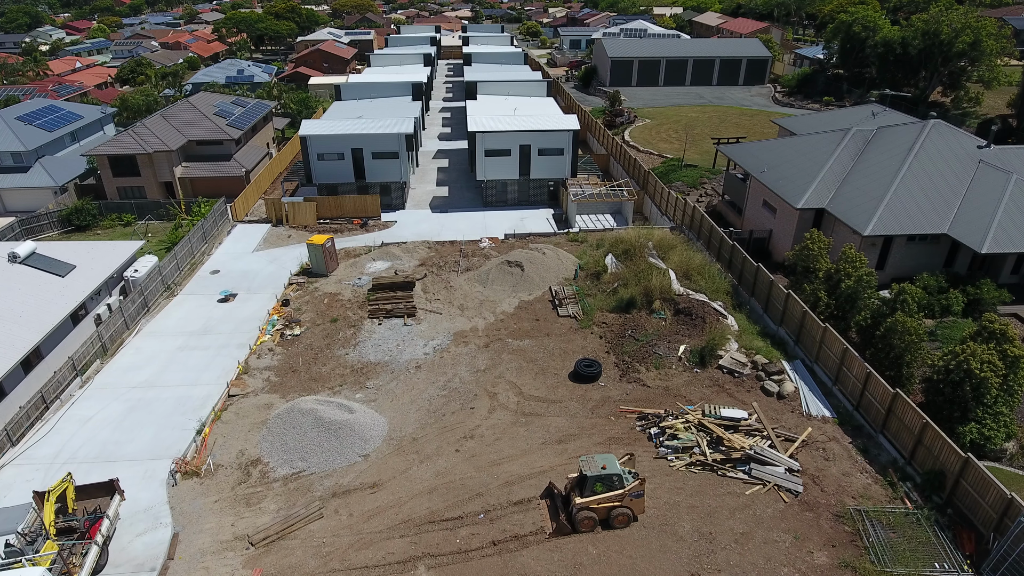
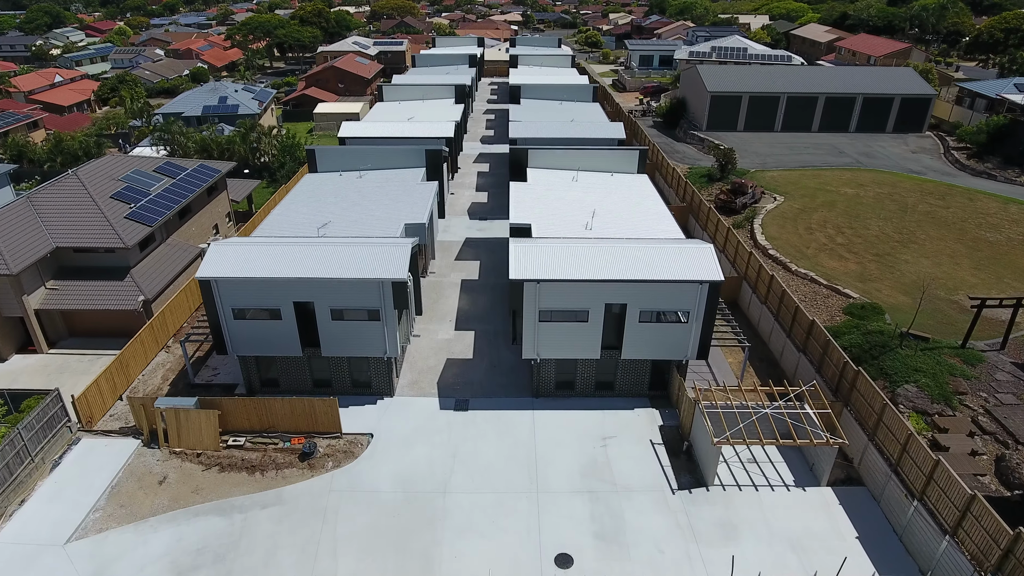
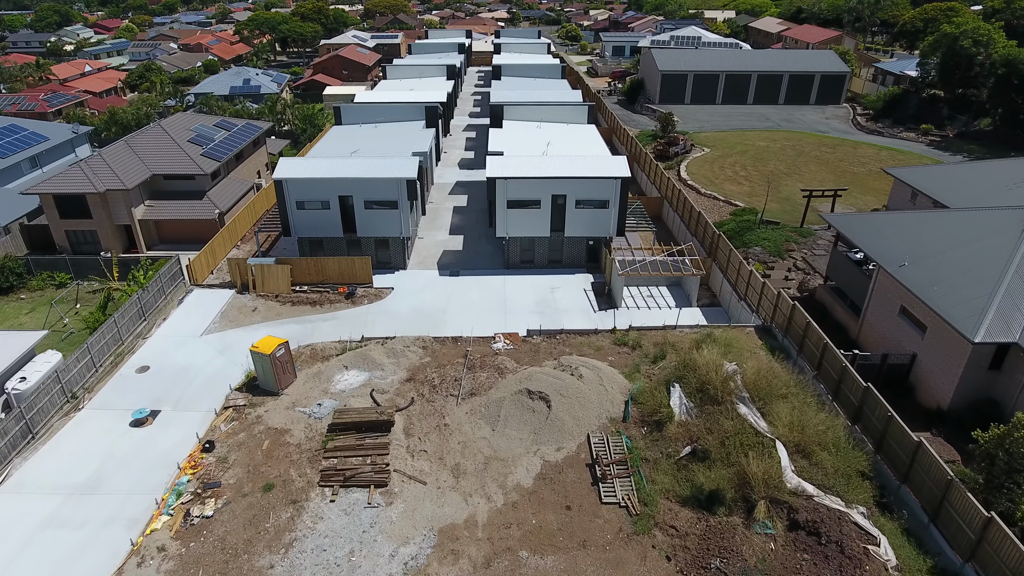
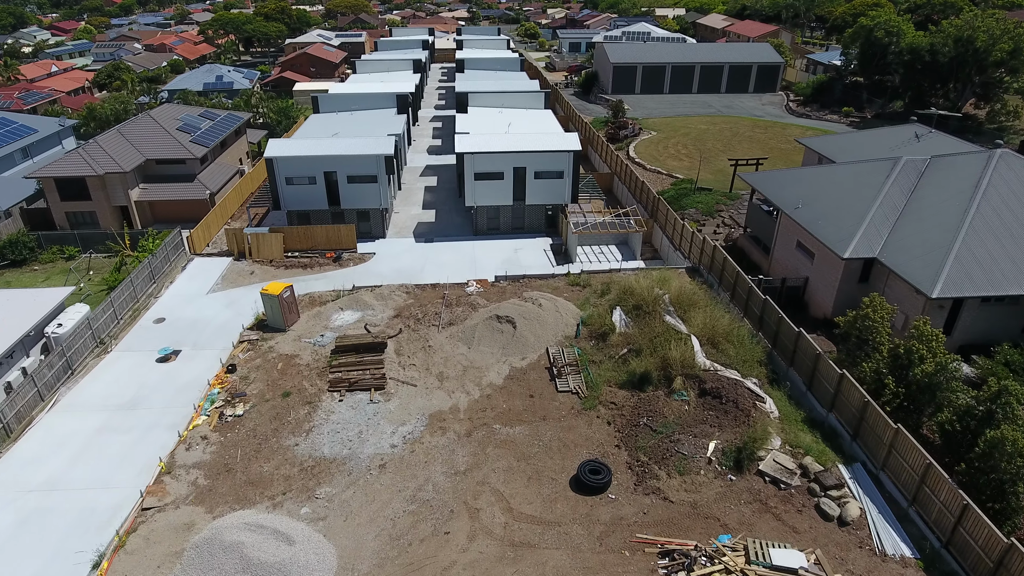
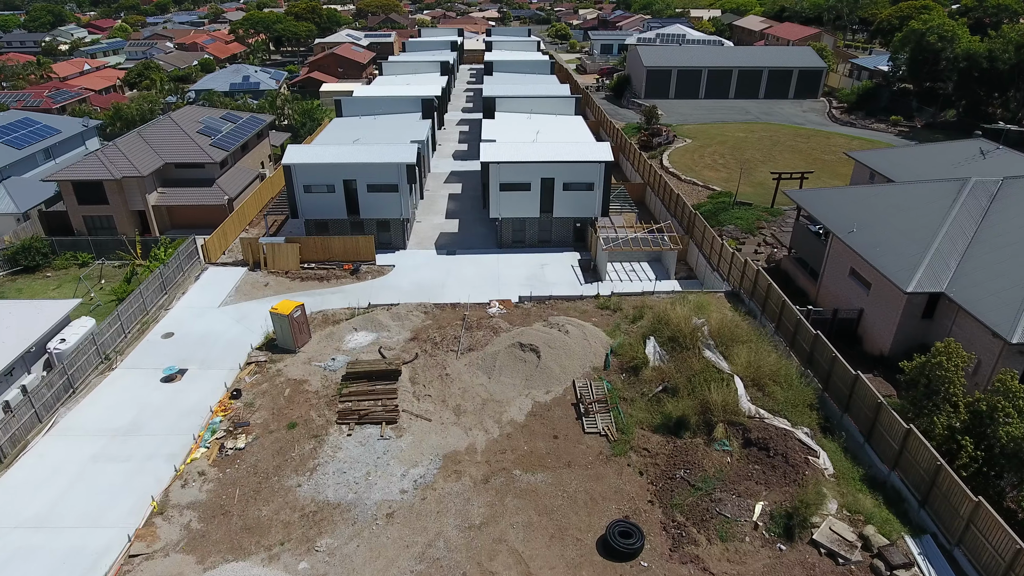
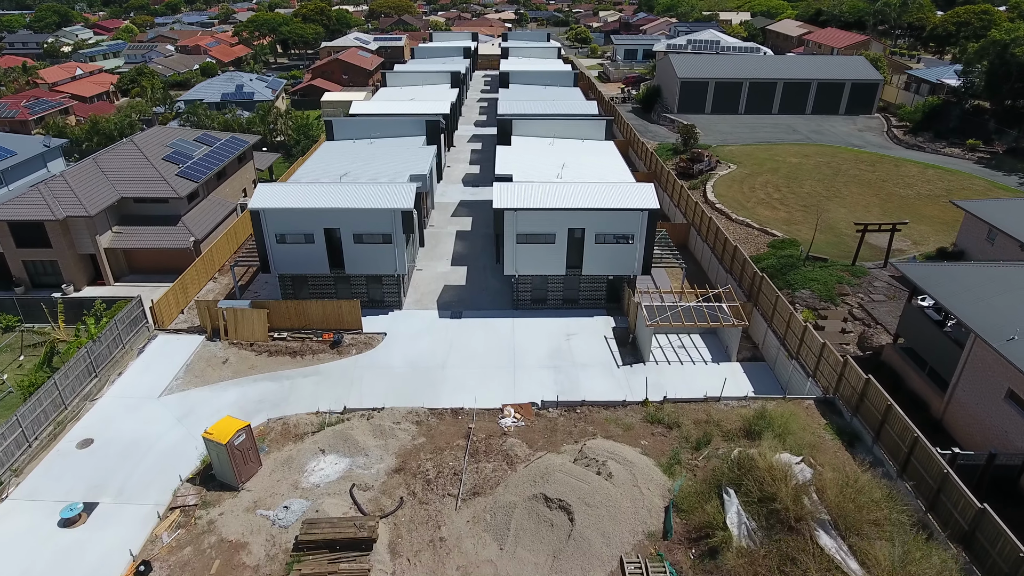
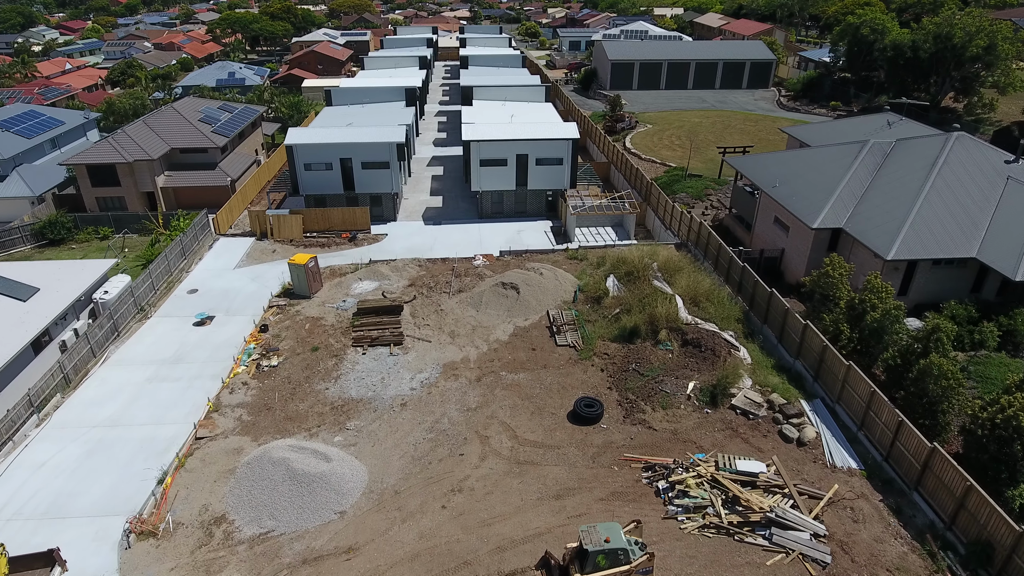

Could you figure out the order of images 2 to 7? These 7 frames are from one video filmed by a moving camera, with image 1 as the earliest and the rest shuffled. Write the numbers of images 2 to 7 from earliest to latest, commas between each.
7, 4, 5, 3, 6, 2
